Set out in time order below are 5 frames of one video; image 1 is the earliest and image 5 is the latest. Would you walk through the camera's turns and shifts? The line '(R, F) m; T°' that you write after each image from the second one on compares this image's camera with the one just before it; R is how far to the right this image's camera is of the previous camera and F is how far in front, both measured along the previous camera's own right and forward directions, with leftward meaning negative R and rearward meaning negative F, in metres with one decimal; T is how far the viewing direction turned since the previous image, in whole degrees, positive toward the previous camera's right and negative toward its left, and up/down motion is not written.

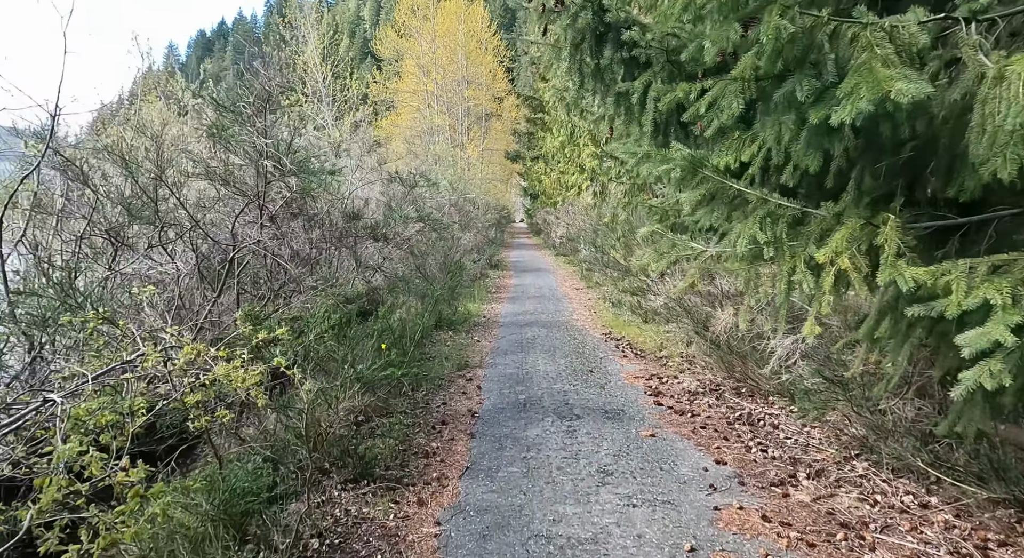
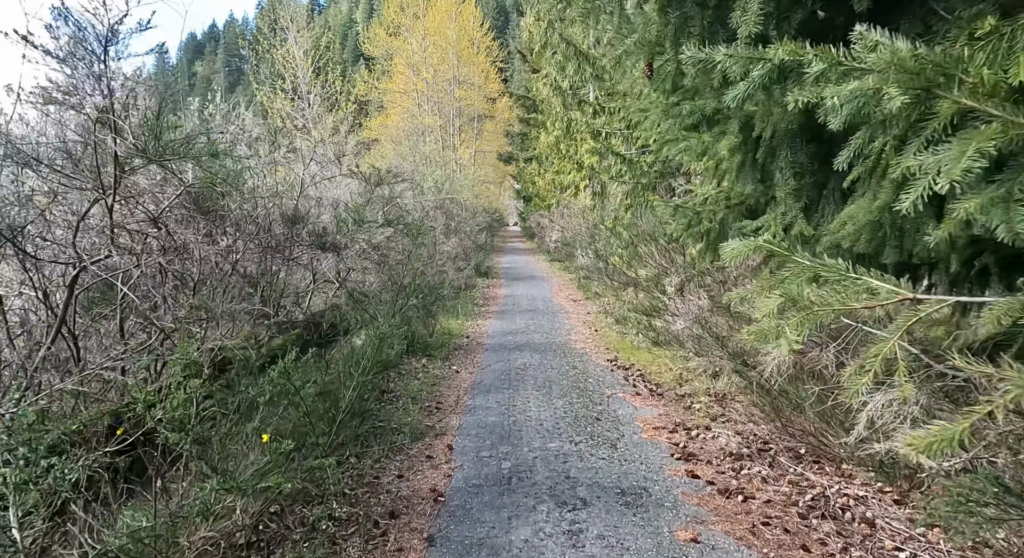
(+0.1, +1.8) m; 0°
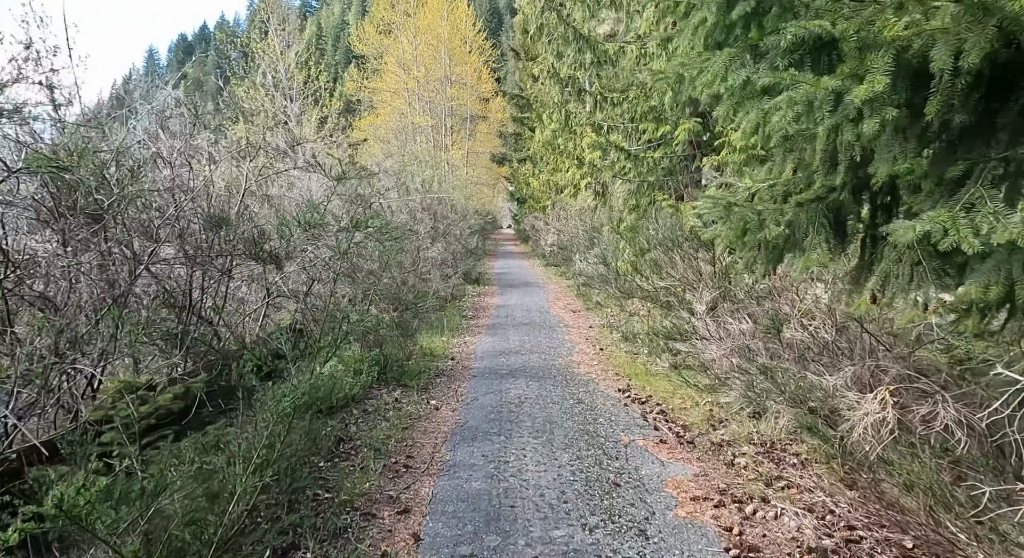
(0.0, +1.6) m; 0°
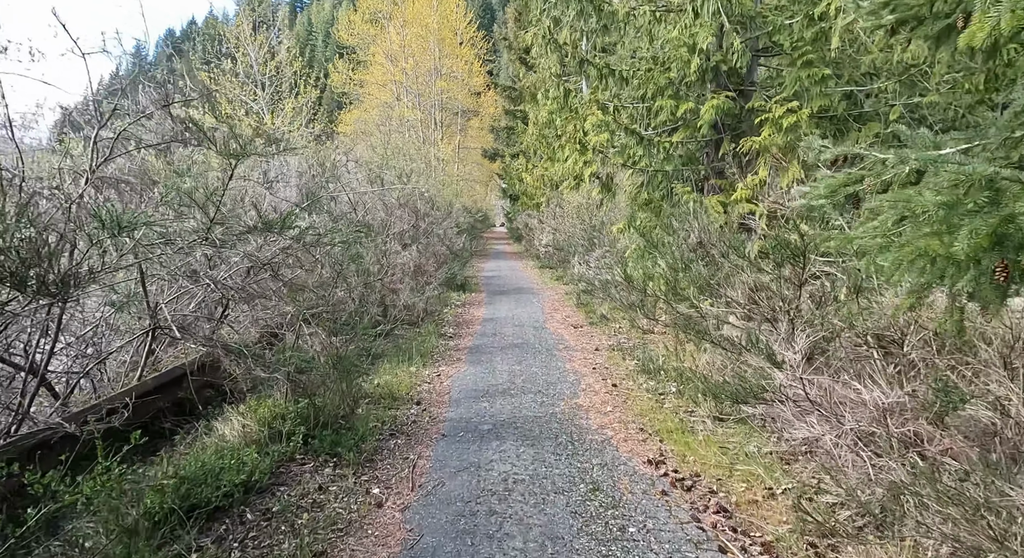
(+0.1, +2.4) m; 0°
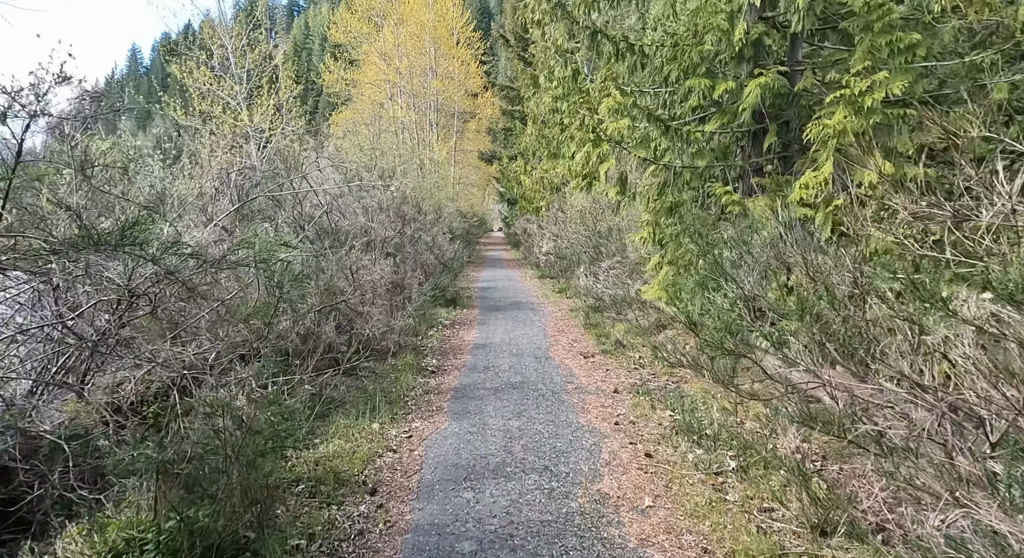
(0.0, +2.2) m; 0°
